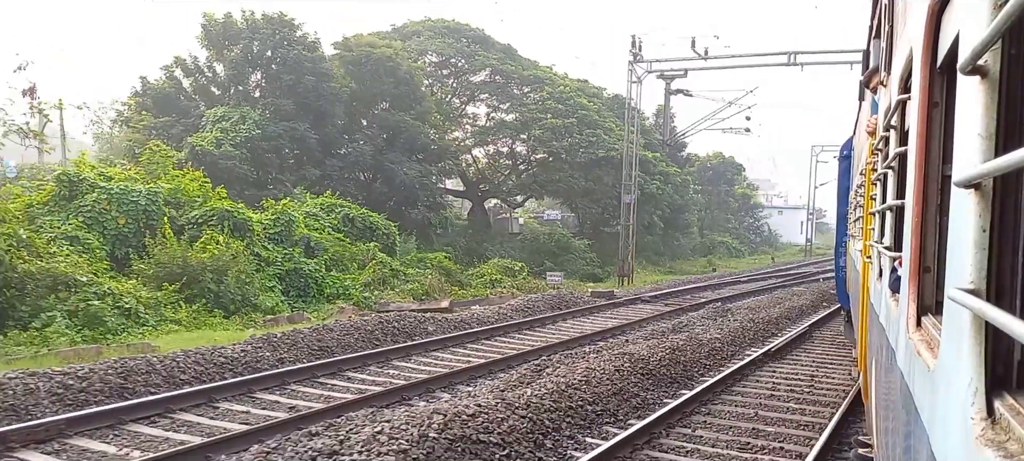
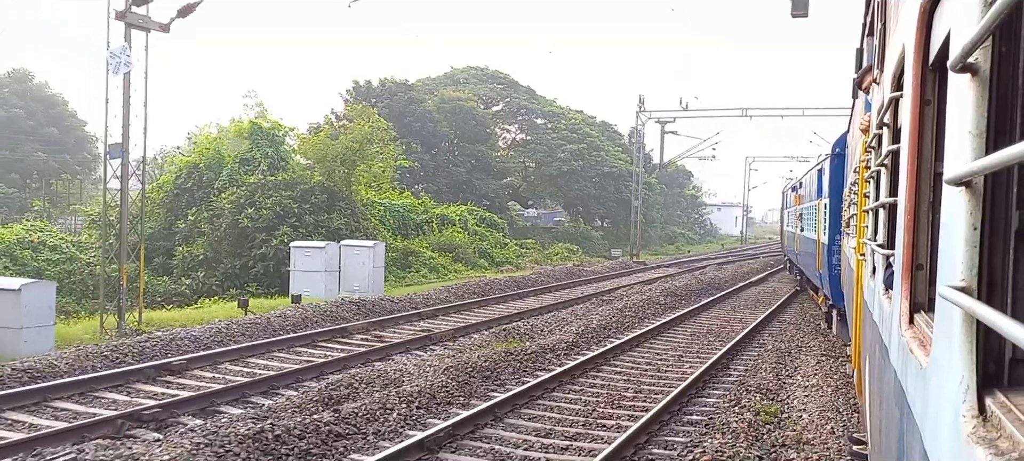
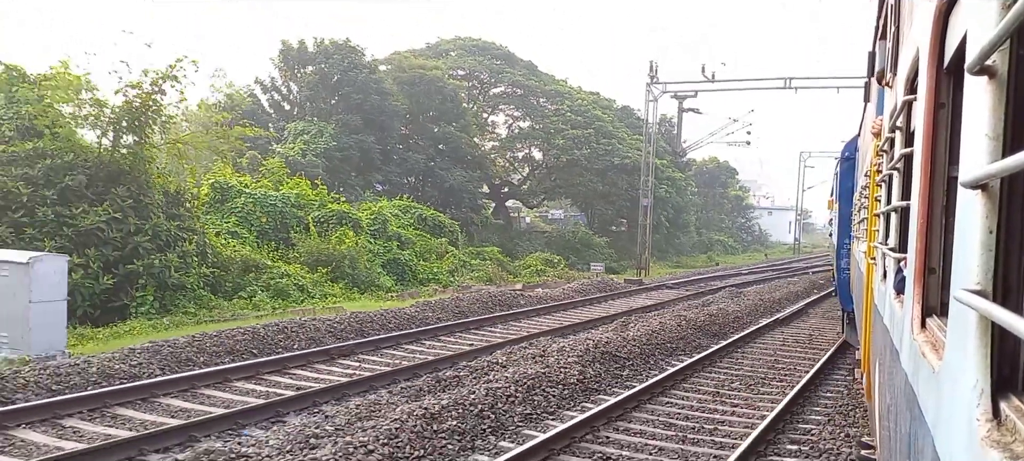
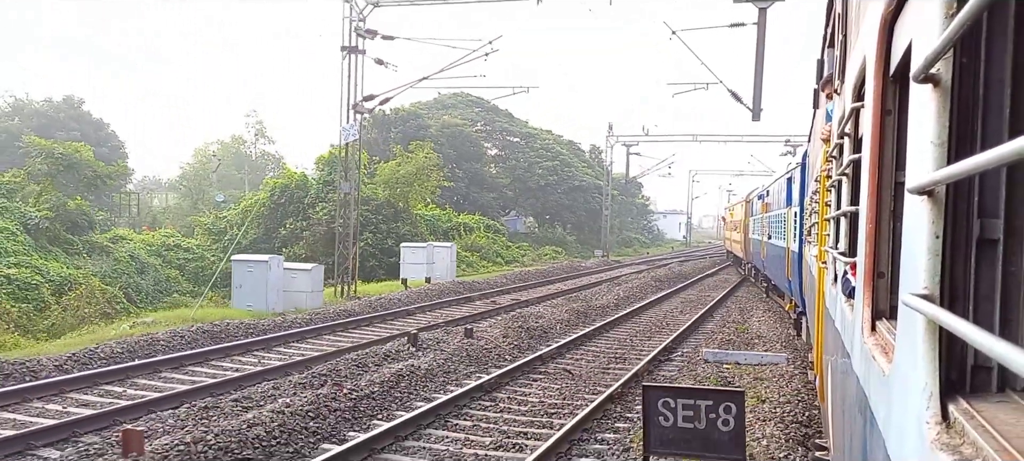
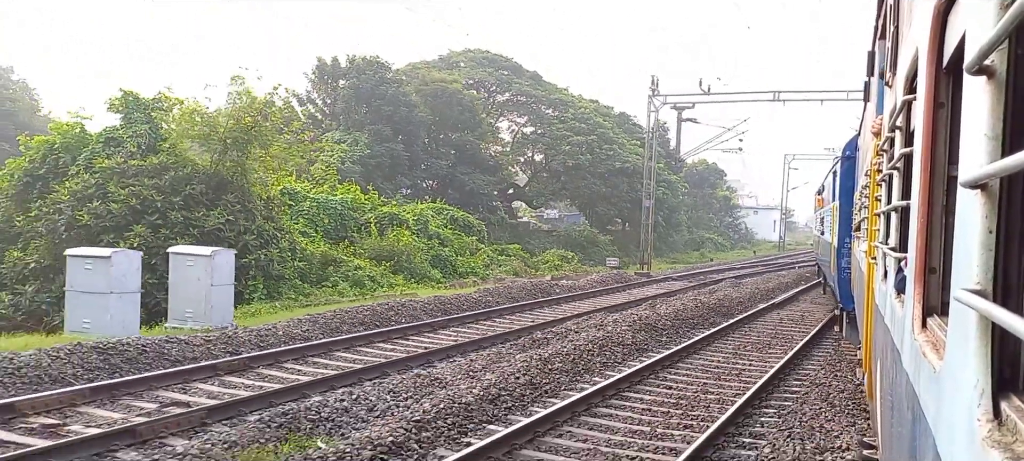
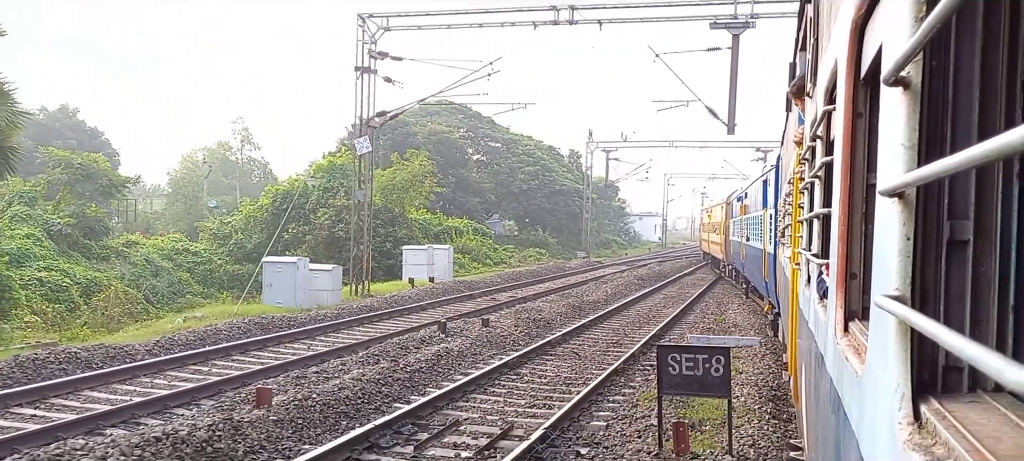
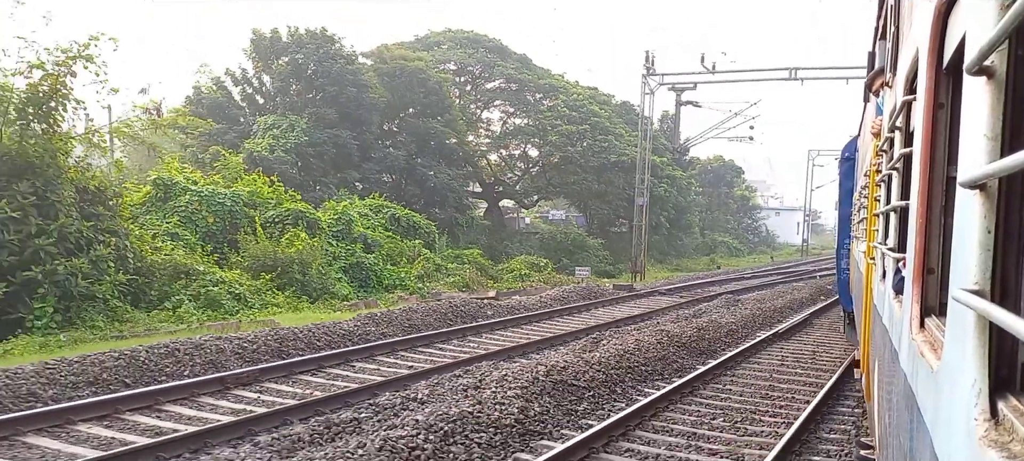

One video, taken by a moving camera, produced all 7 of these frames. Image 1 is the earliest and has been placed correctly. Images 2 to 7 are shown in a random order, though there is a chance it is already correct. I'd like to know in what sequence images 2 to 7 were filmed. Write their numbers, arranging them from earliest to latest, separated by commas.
7, 3, 5, 2, 4, 6
